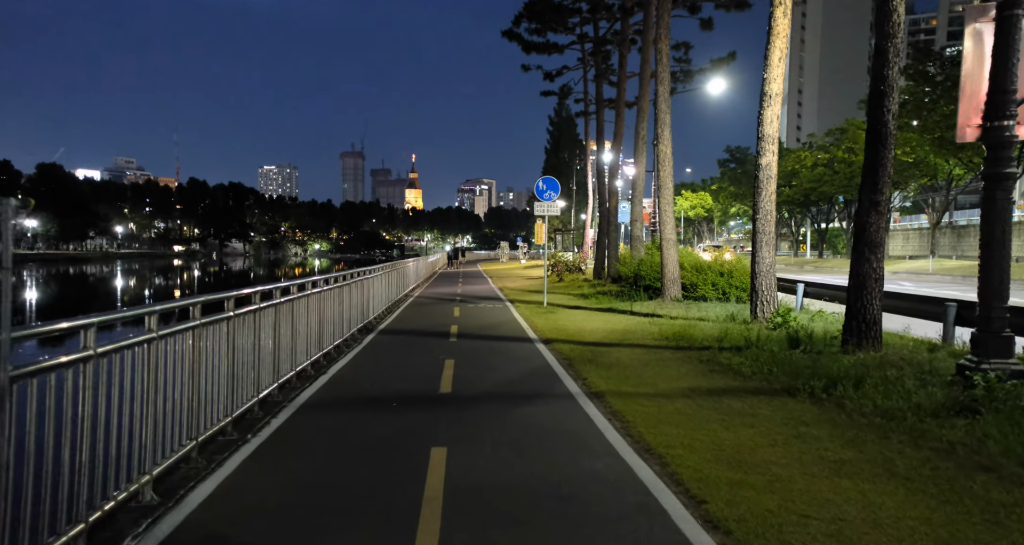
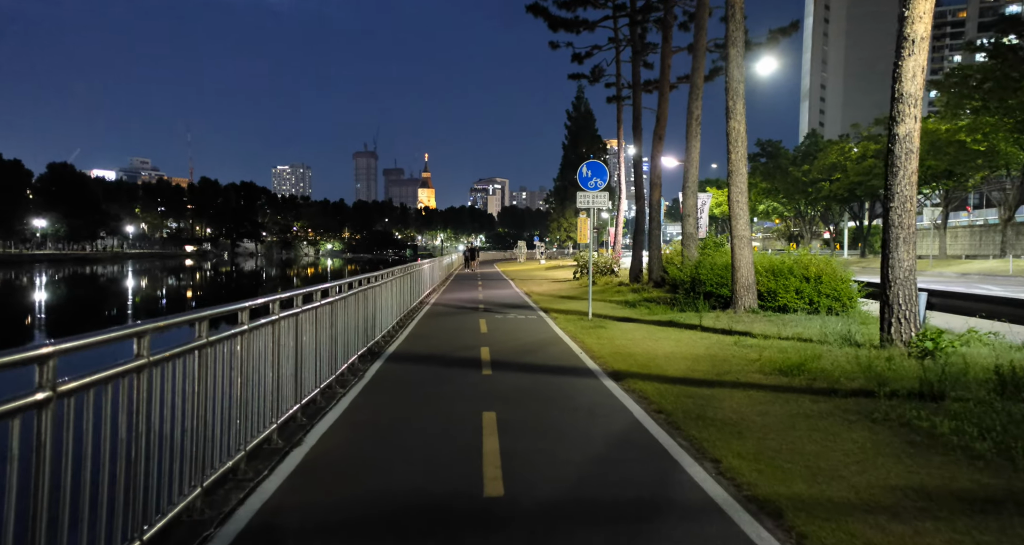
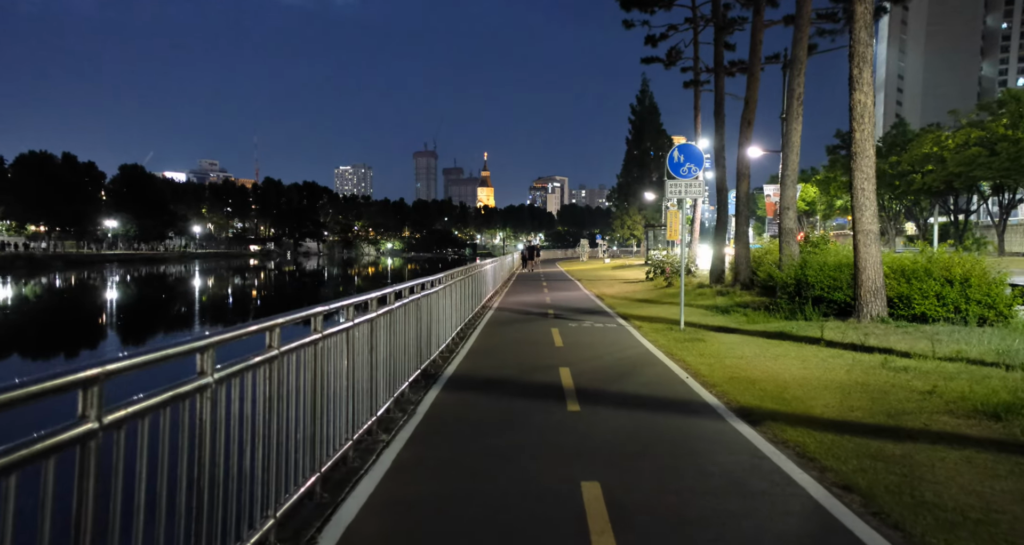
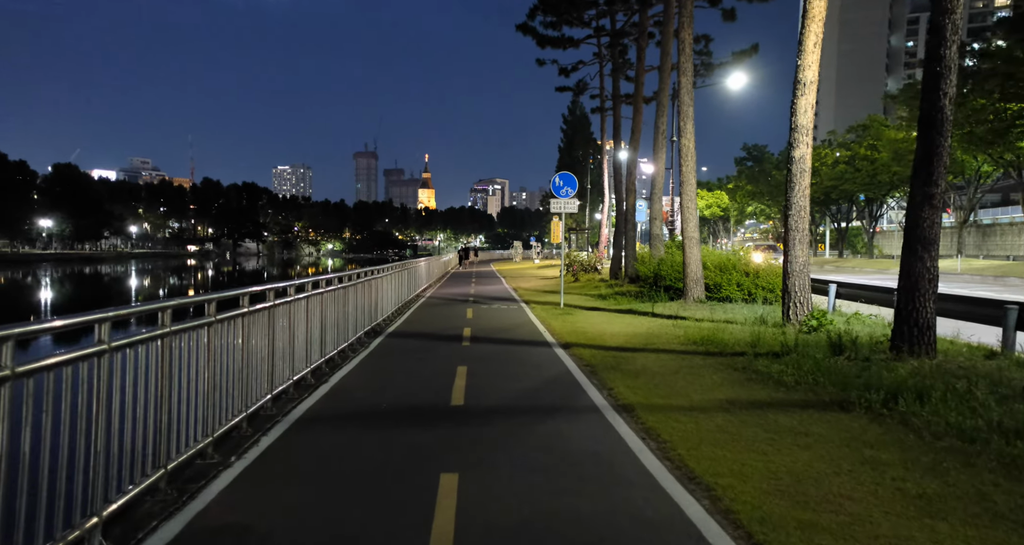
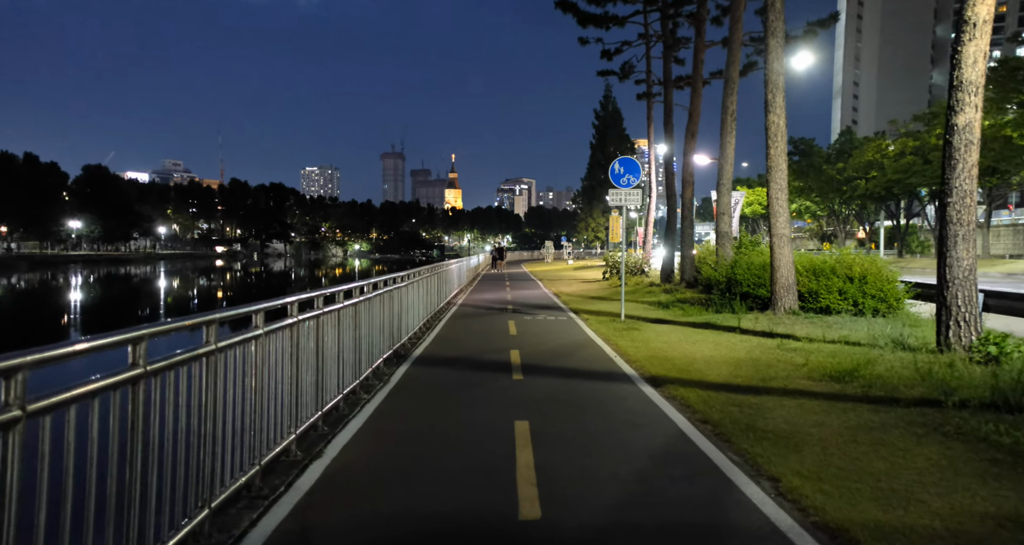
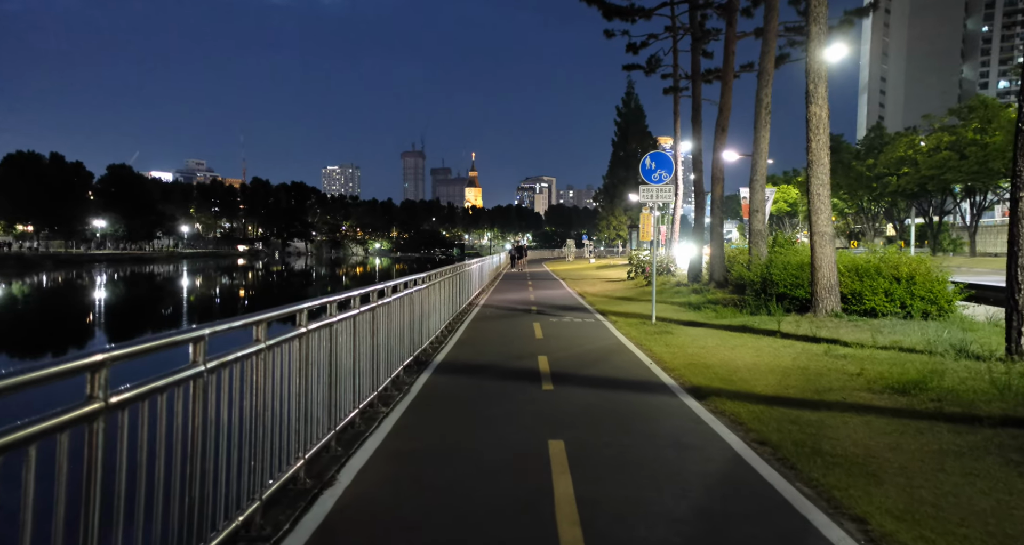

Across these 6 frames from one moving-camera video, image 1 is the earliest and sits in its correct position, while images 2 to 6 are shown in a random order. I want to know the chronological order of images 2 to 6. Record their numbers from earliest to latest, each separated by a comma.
4, 2, 5, 6, 3
